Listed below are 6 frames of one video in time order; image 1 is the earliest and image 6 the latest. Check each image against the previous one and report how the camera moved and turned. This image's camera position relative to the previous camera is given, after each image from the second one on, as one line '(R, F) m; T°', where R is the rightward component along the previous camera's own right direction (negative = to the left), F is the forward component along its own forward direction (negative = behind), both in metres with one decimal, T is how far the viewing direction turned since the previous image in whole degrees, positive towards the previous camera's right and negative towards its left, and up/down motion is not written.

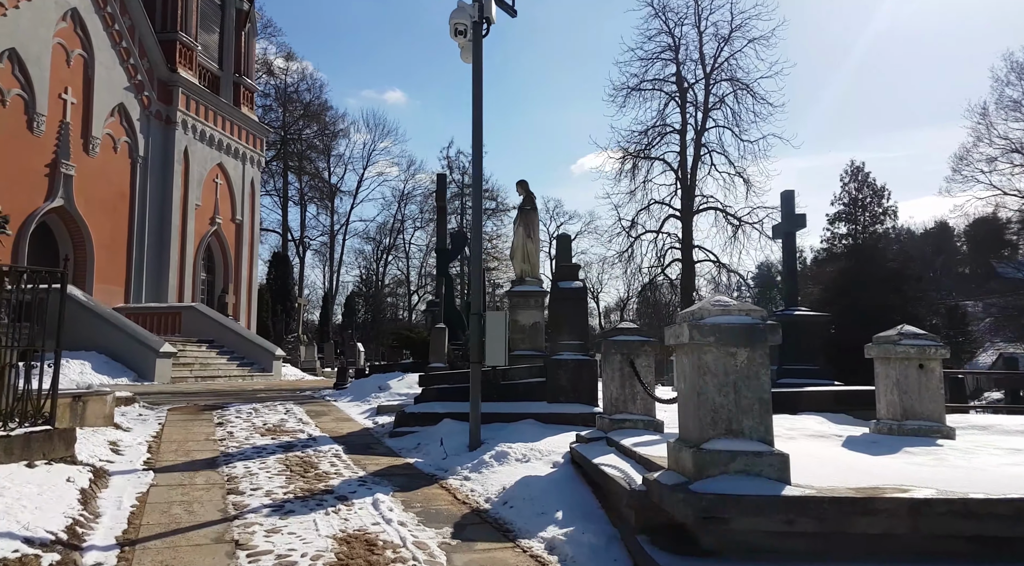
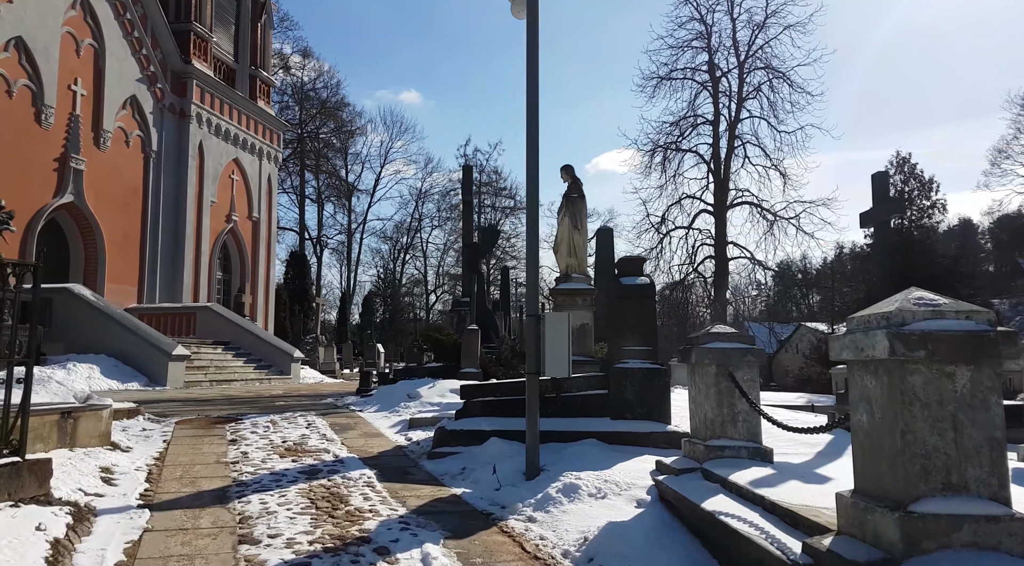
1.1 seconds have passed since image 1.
(-0.4, +1.2) m; -1°
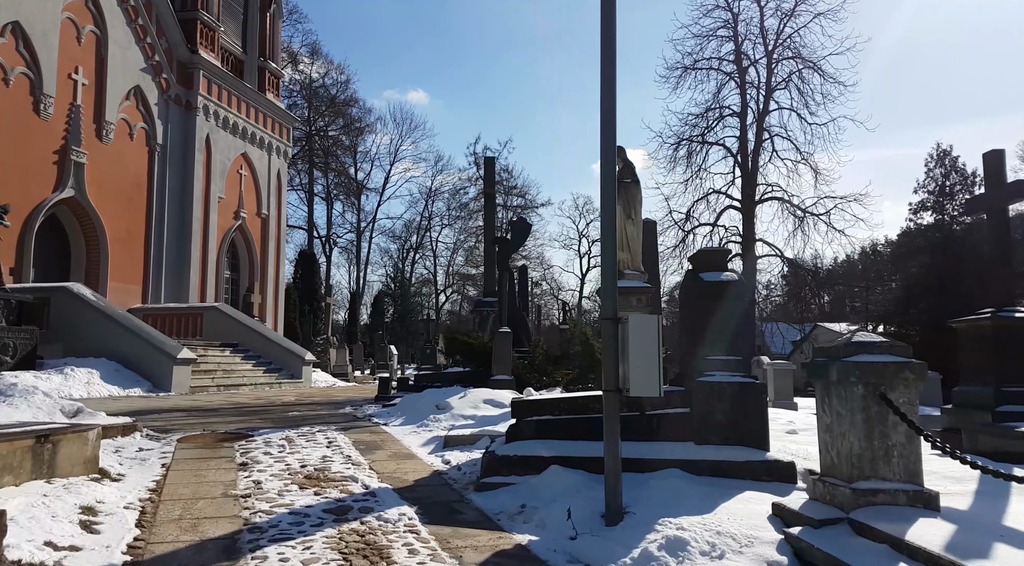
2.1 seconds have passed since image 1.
(-0.5, +1.2) m; -1°
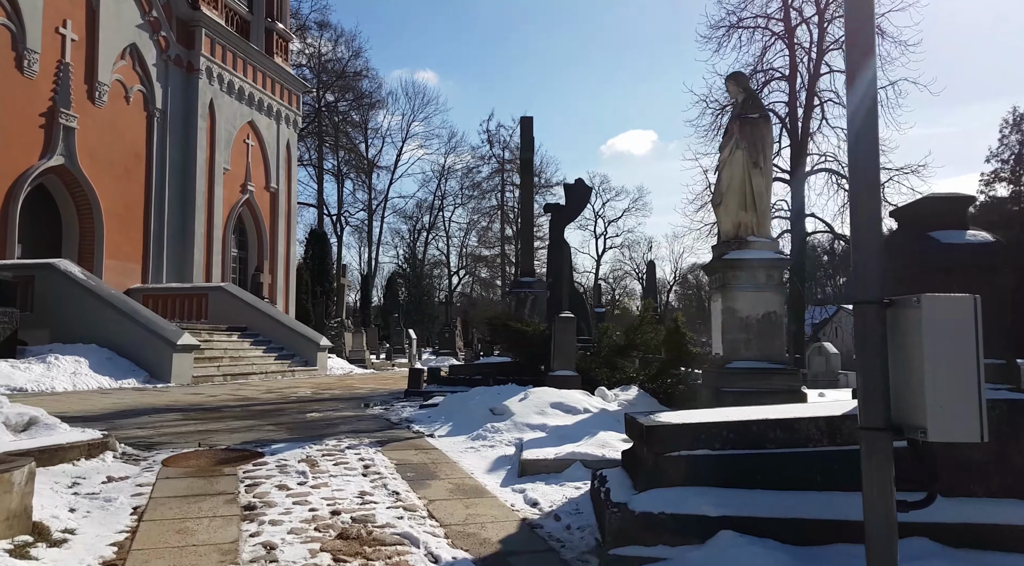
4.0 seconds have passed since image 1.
(-0.7, +2.1) m; -1°
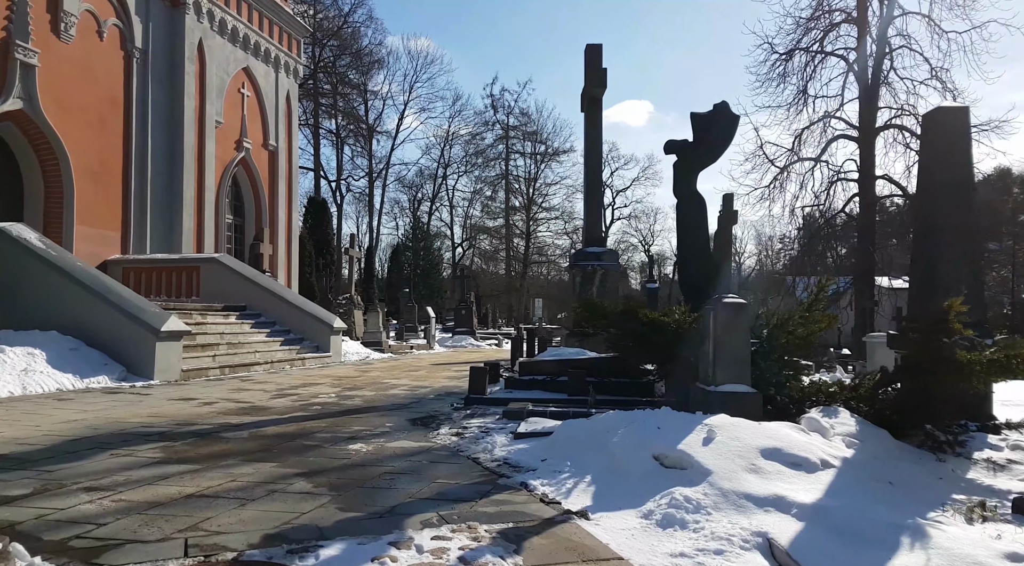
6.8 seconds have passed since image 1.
(-1.3, +3.2) m; 0°
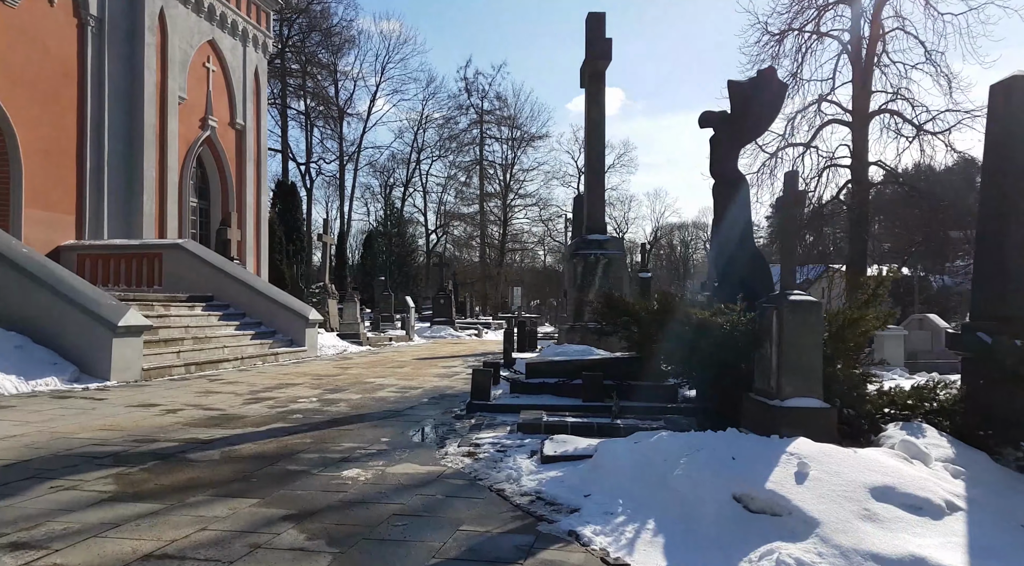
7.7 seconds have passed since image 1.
(-0.4, +1.1) m; +2°
